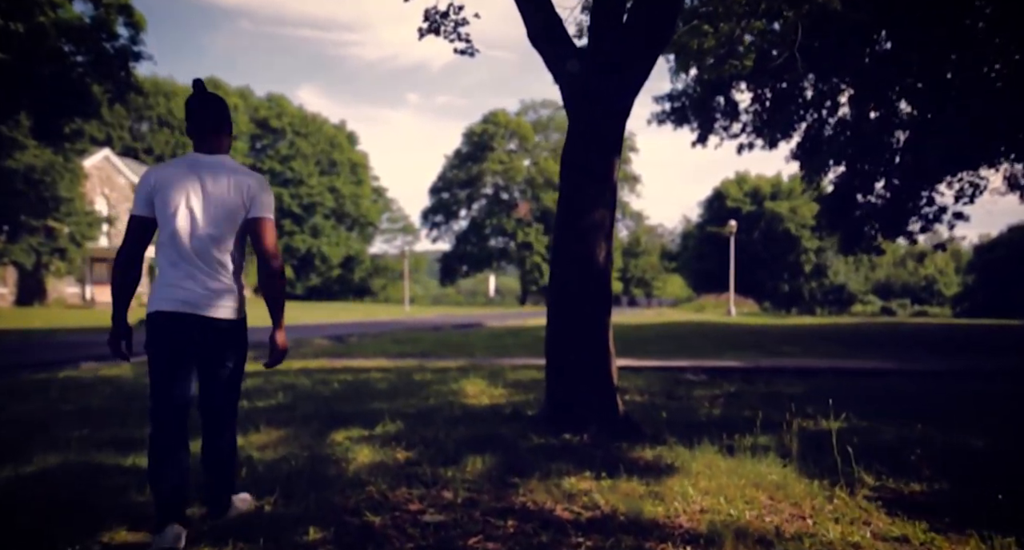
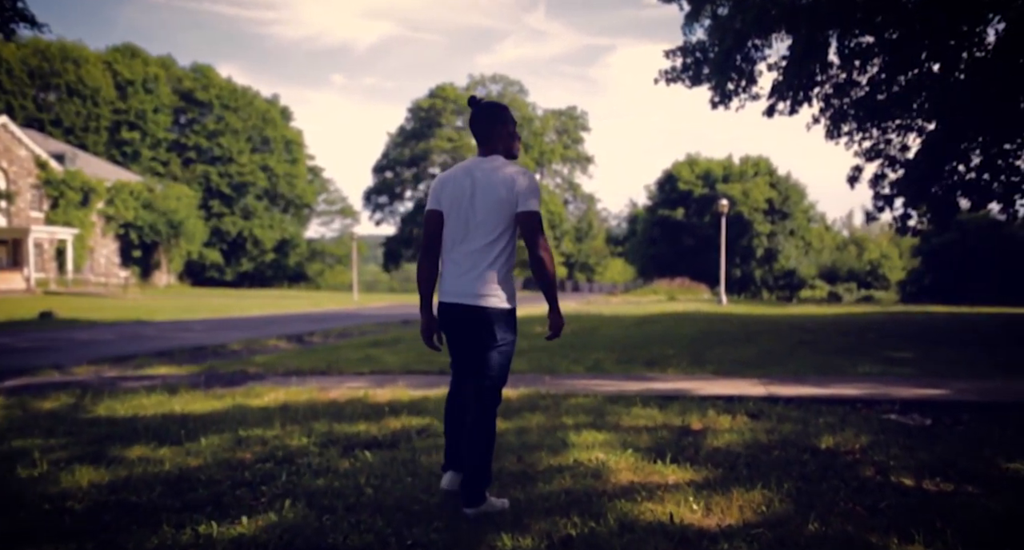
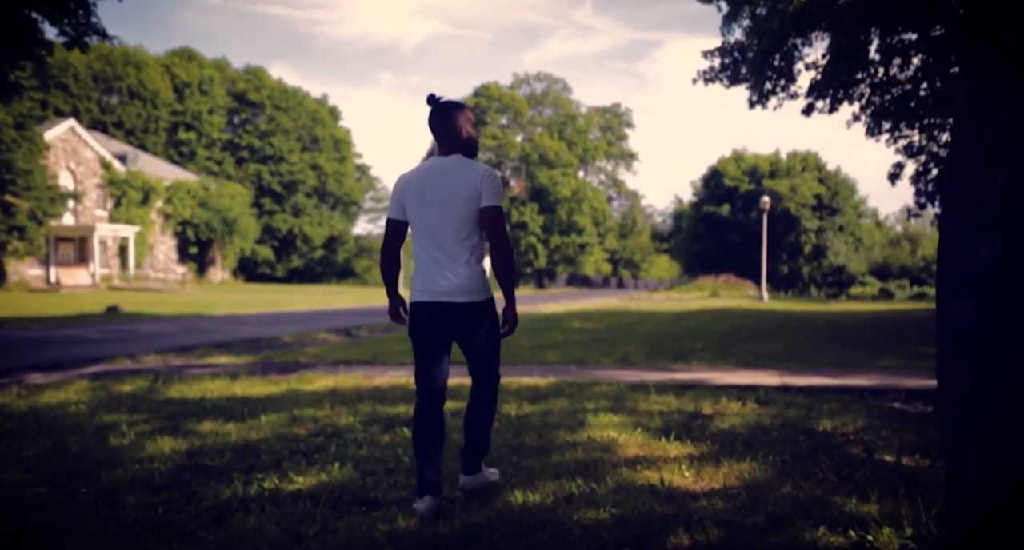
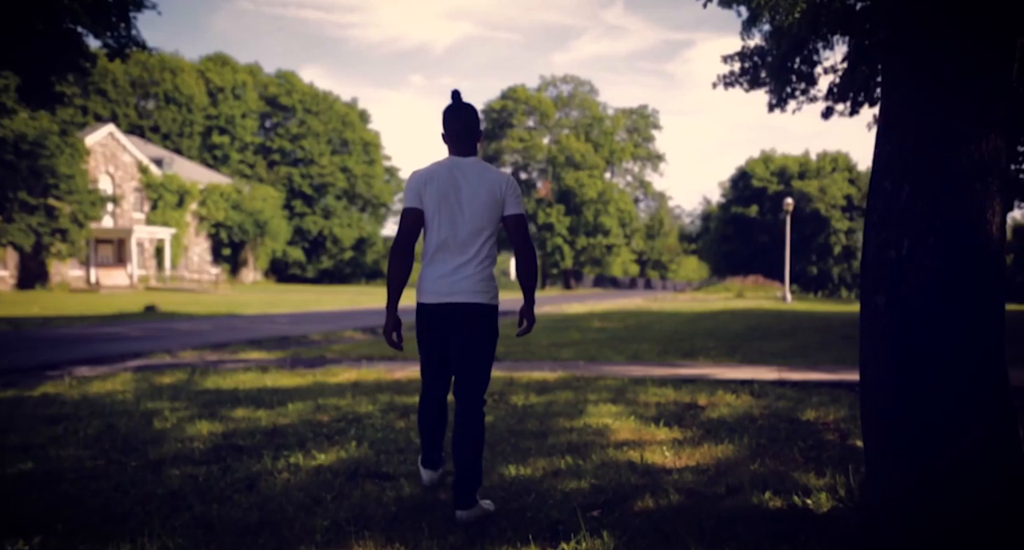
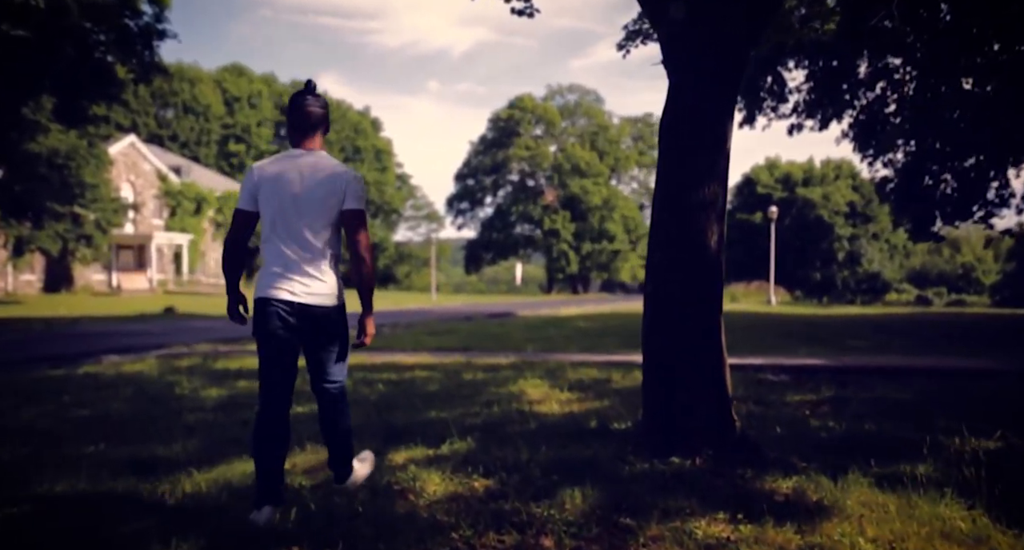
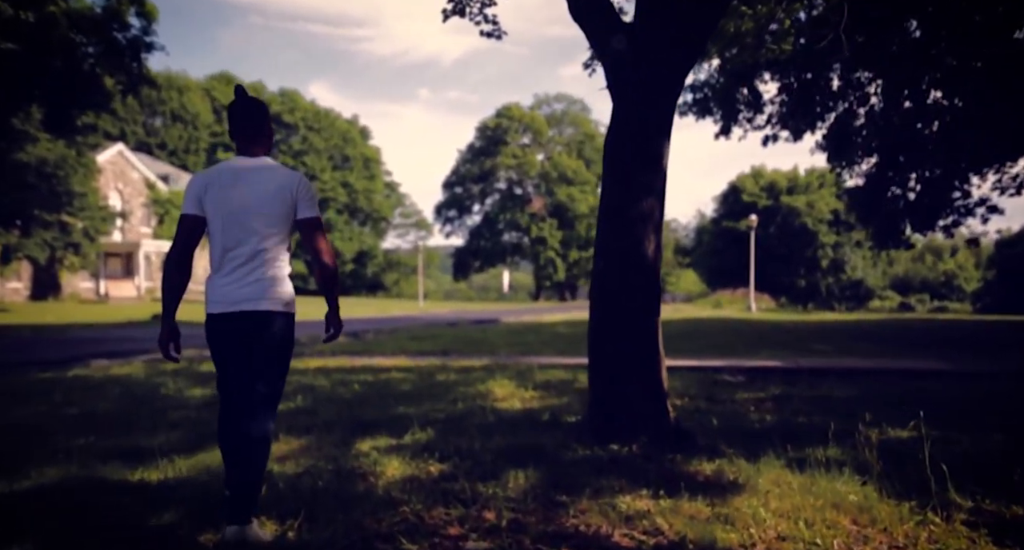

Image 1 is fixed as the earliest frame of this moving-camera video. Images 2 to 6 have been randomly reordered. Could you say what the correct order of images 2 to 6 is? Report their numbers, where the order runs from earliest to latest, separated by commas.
6, 5, 4, 3, 2
